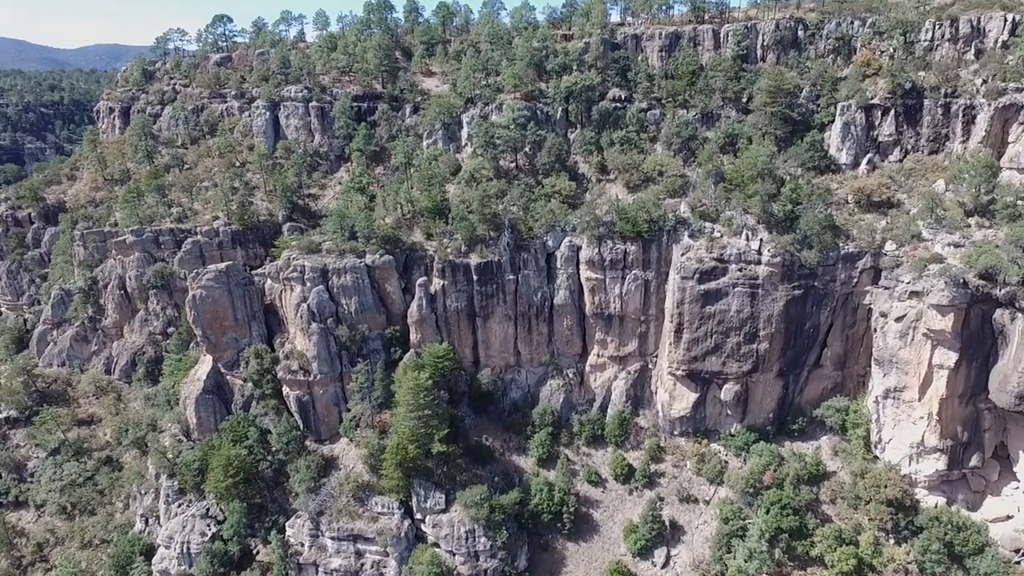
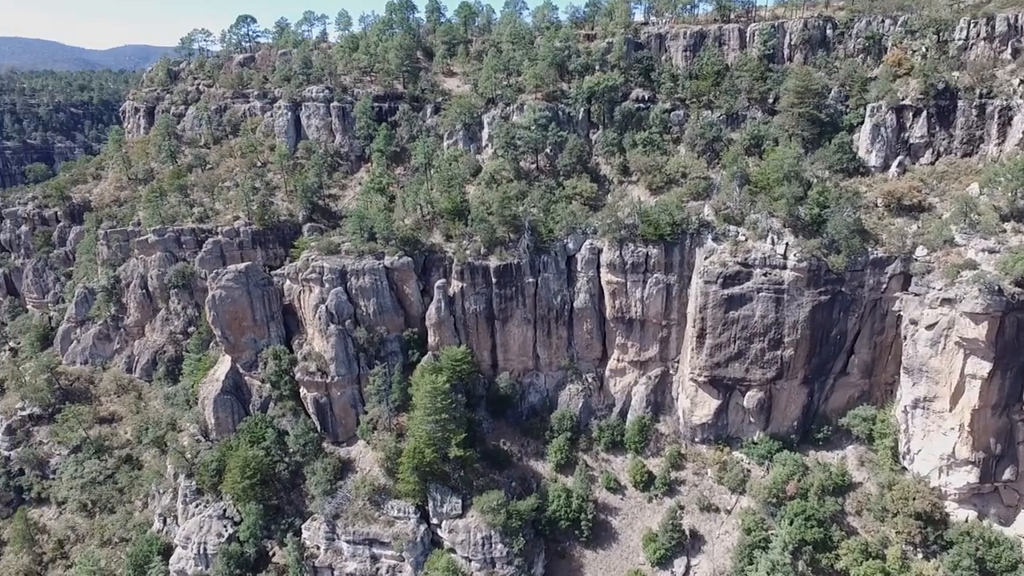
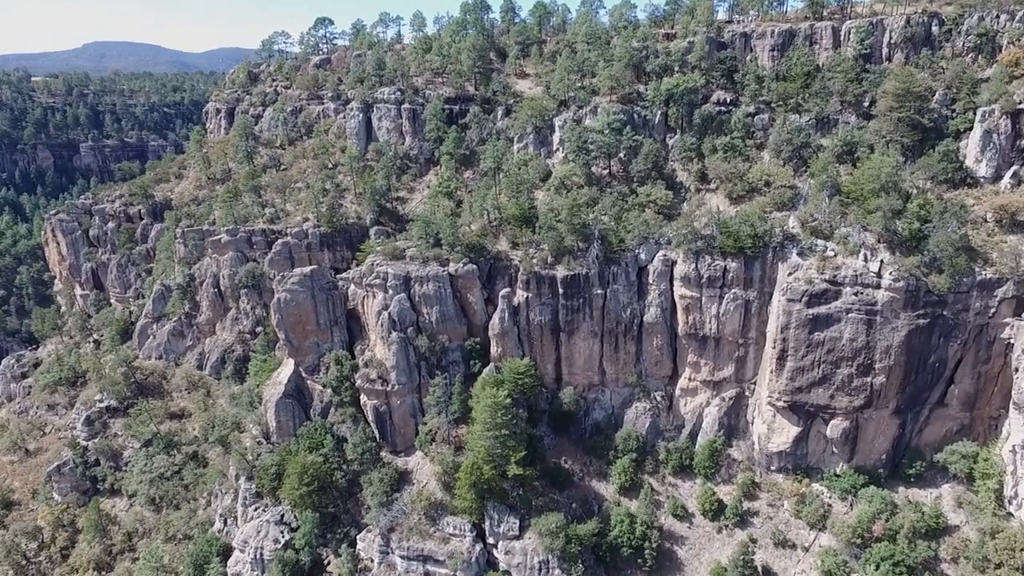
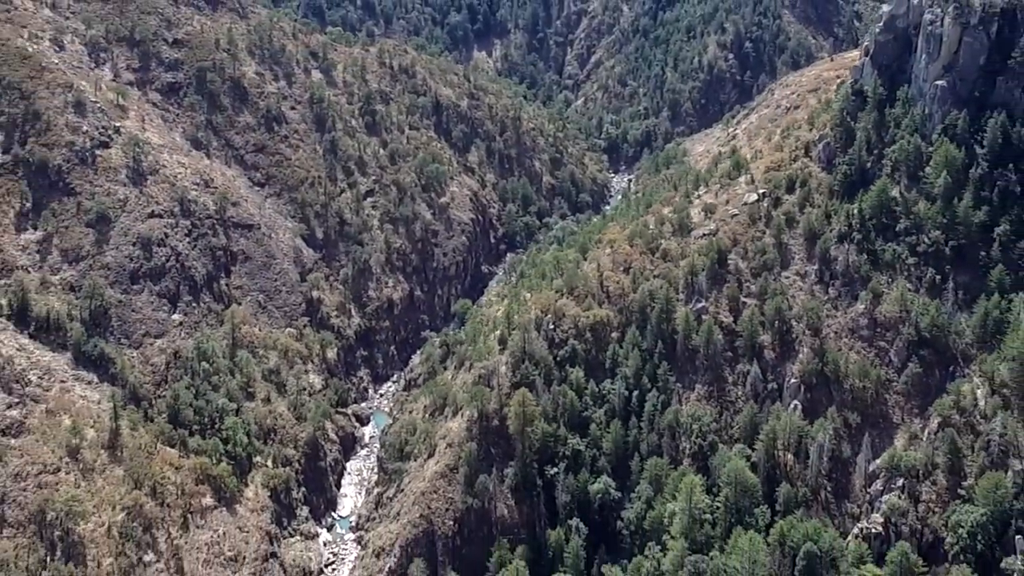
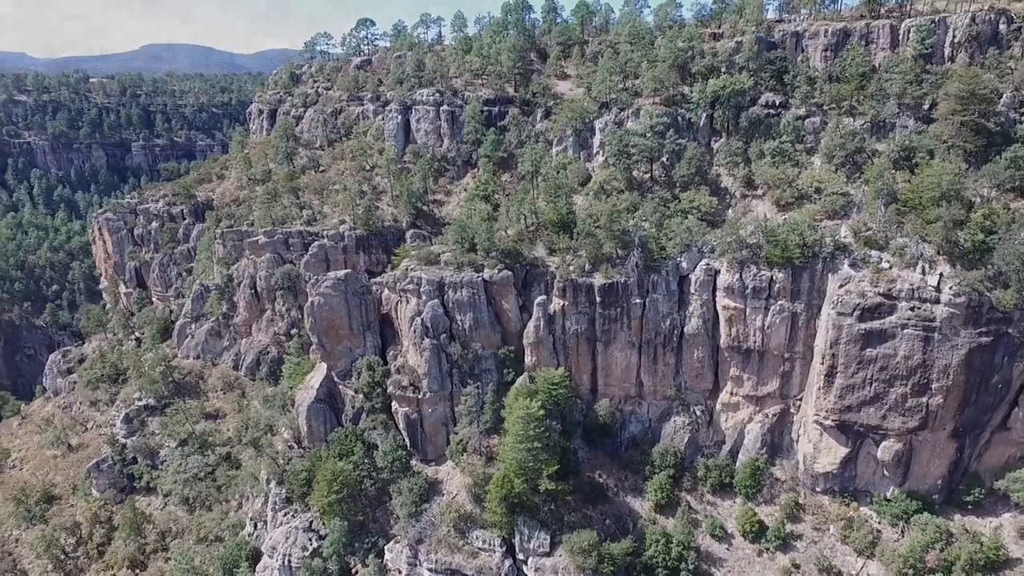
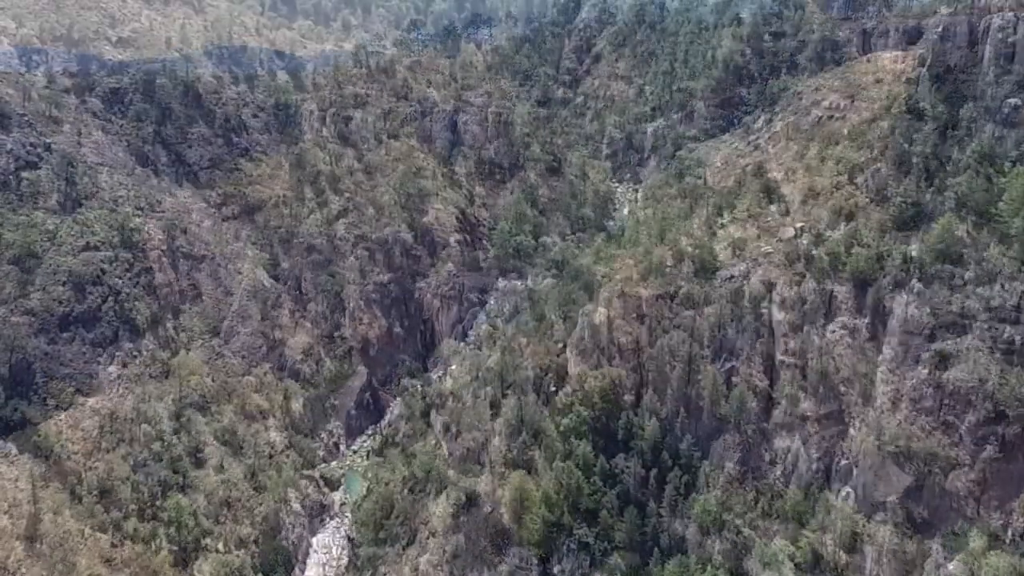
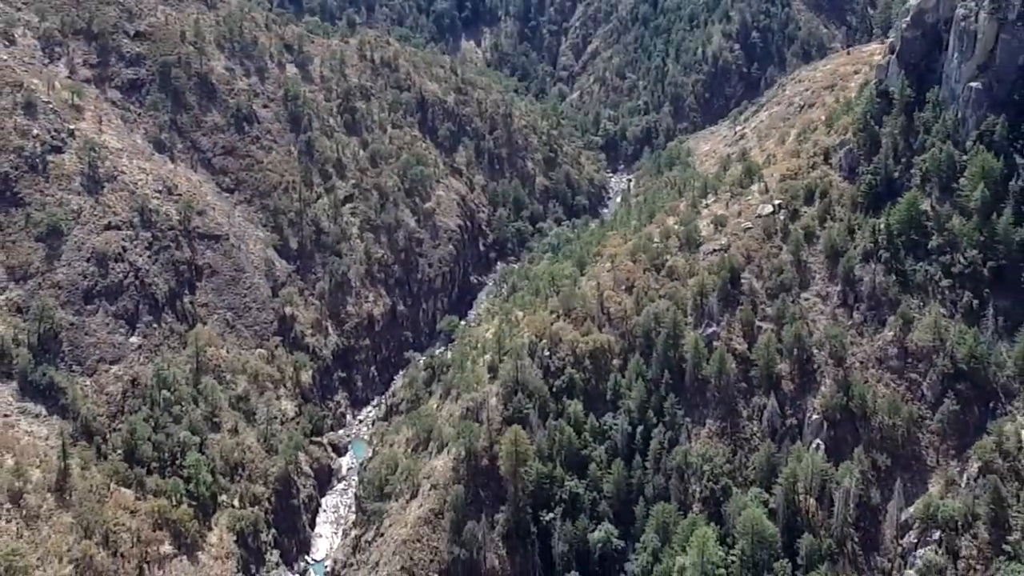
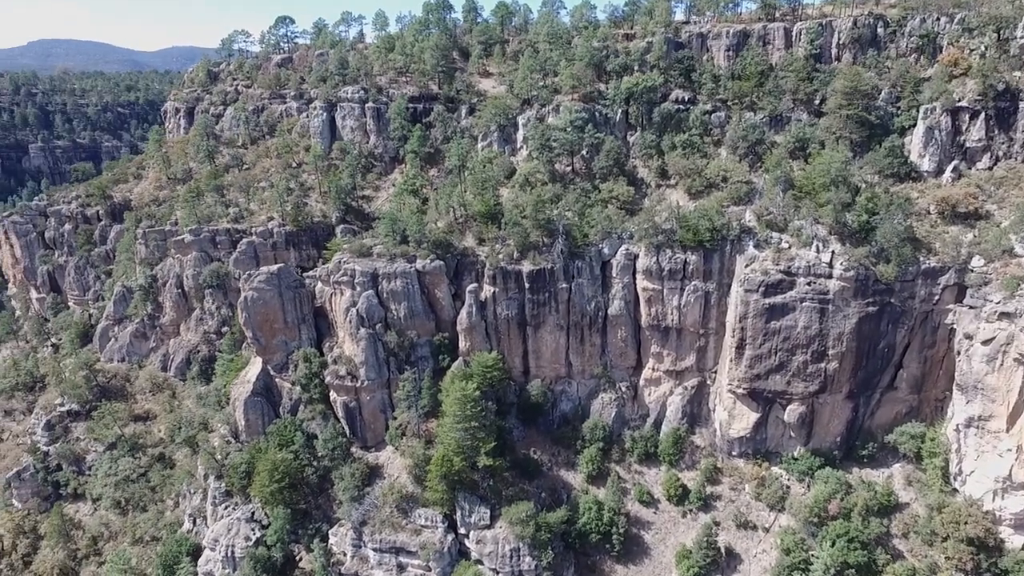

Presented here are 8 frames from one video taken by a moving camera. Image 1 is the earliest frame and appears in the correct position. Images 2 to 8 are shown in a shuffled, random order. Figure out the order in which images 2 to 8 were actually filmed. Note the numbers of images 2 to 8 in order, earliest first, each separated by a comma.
2, 8, 3, 5, 6, 7, 4
